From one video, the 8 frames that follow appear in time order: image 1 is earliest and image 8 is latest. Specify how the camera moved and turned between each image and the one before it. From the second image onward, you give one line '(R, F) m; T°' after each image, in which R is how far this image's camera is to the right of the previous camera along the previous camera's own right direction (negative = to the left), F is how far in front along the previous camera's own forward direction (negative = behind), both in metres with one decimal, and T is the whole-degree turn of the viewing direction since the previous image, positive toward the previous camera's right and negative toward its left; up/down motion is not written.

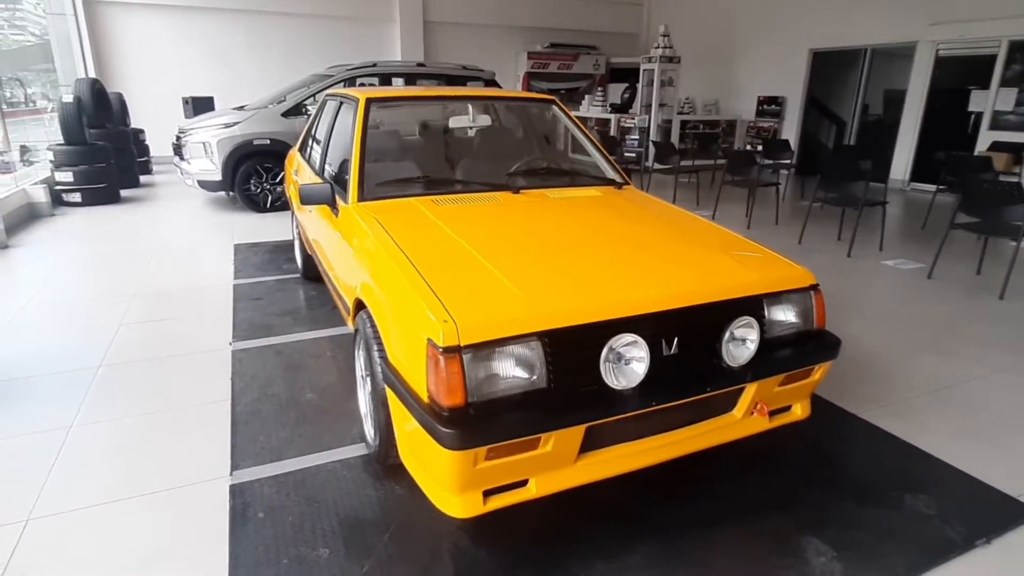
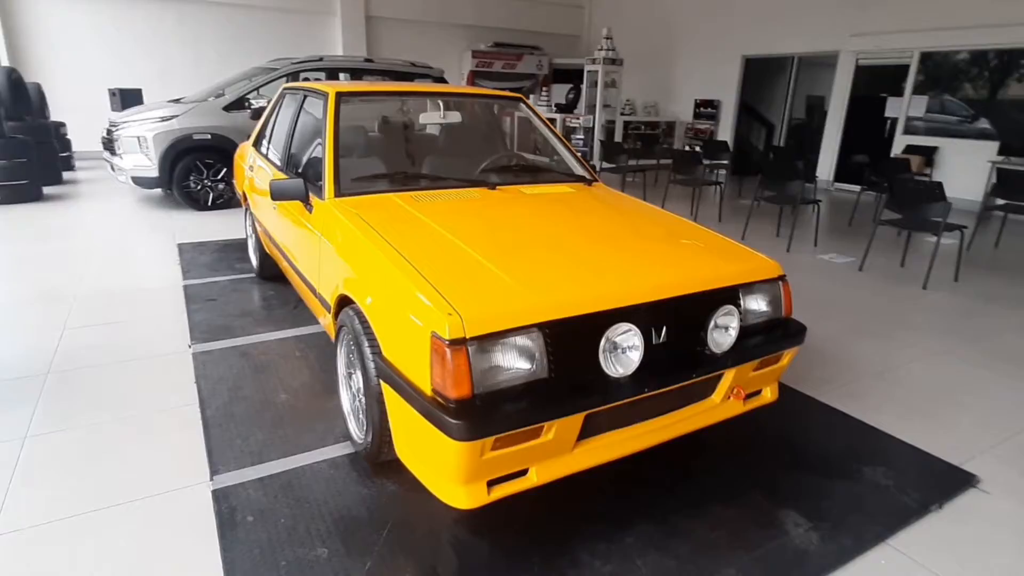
(-0.2, 0.0) m; +6°
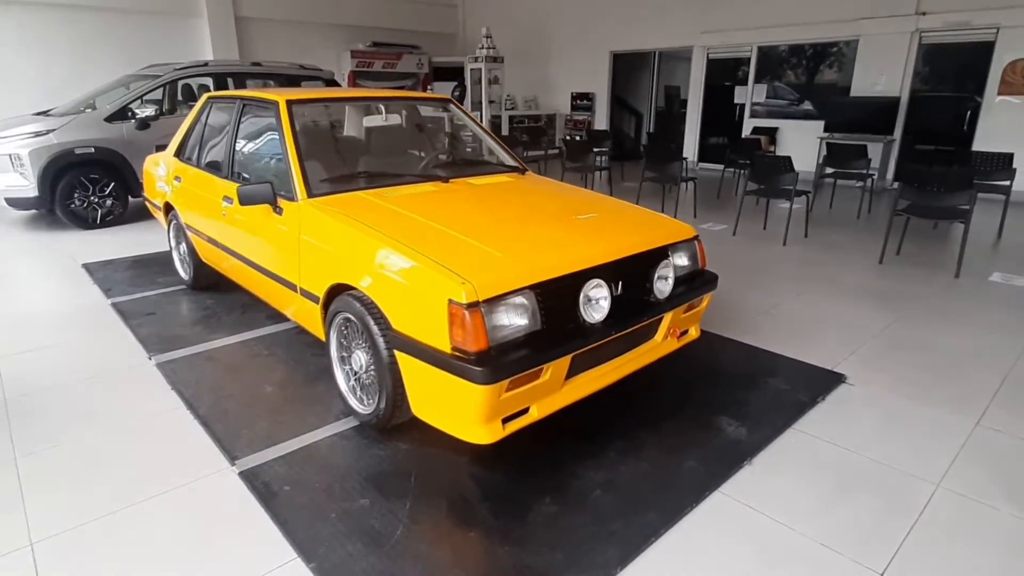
(-0.3, -0.3) m; +11°
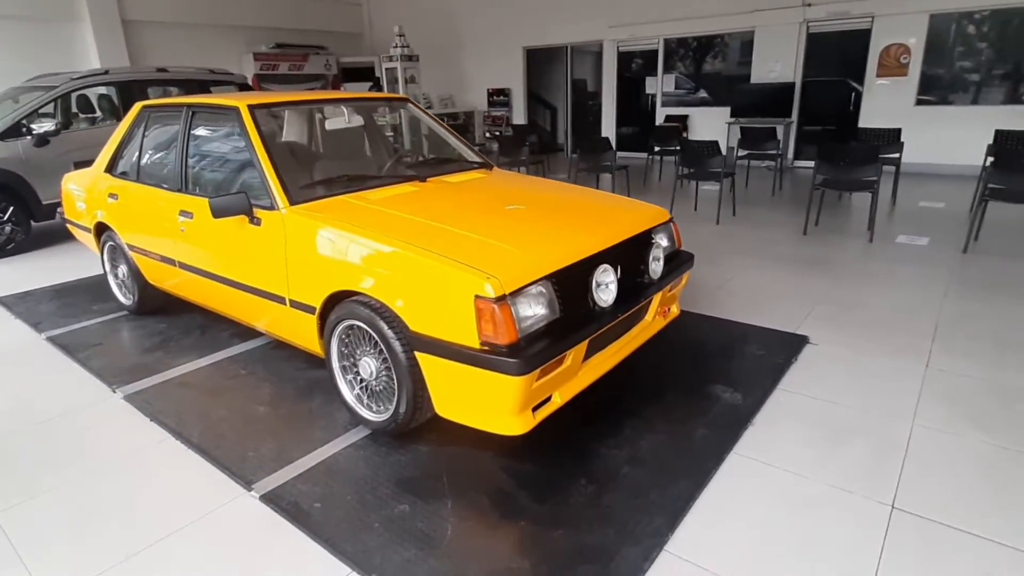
(-0.3, 0.0) m; +8°
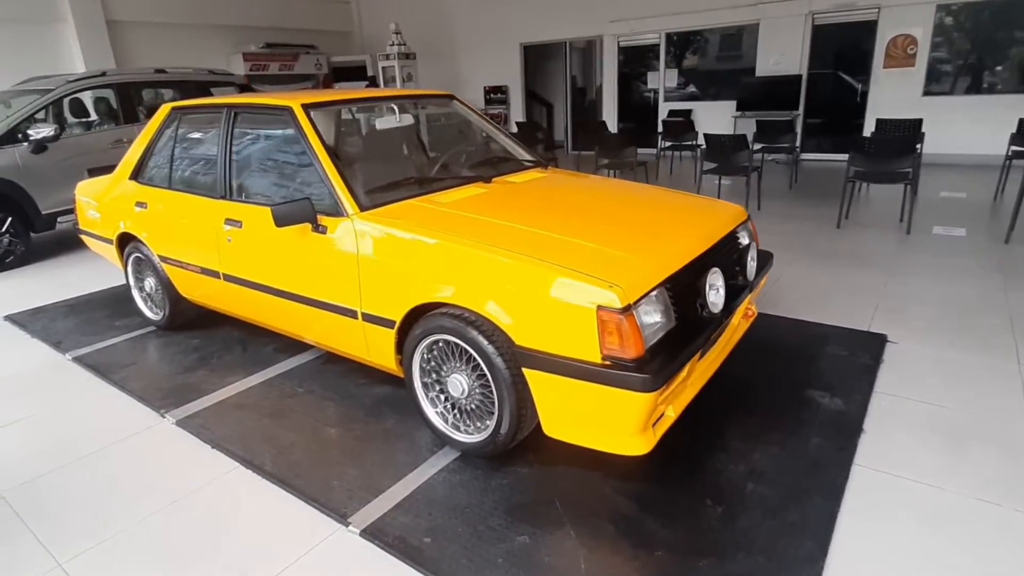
(-0.4, +0.2) m; +2°
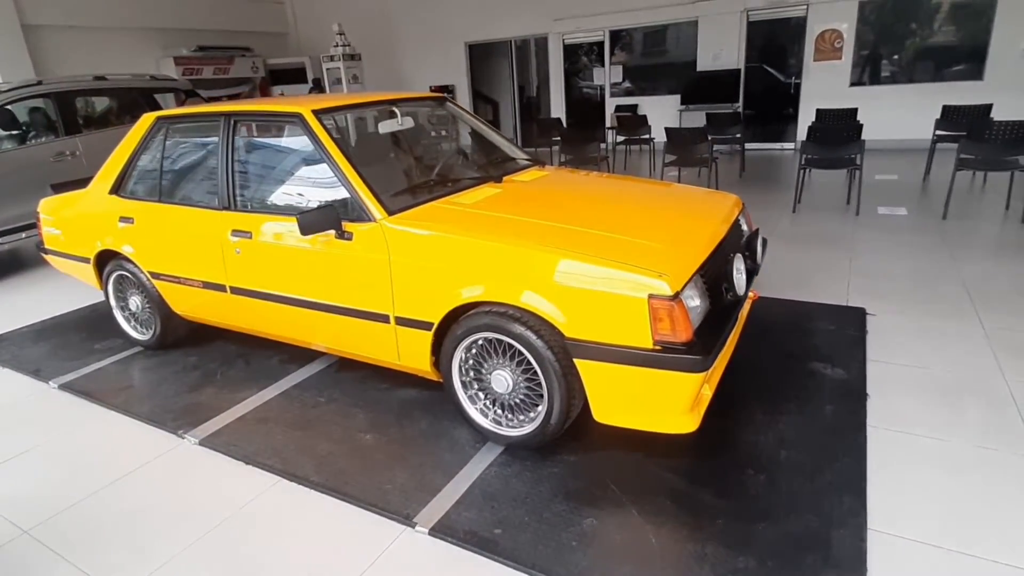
(-0.3, 0.0) m; +6°
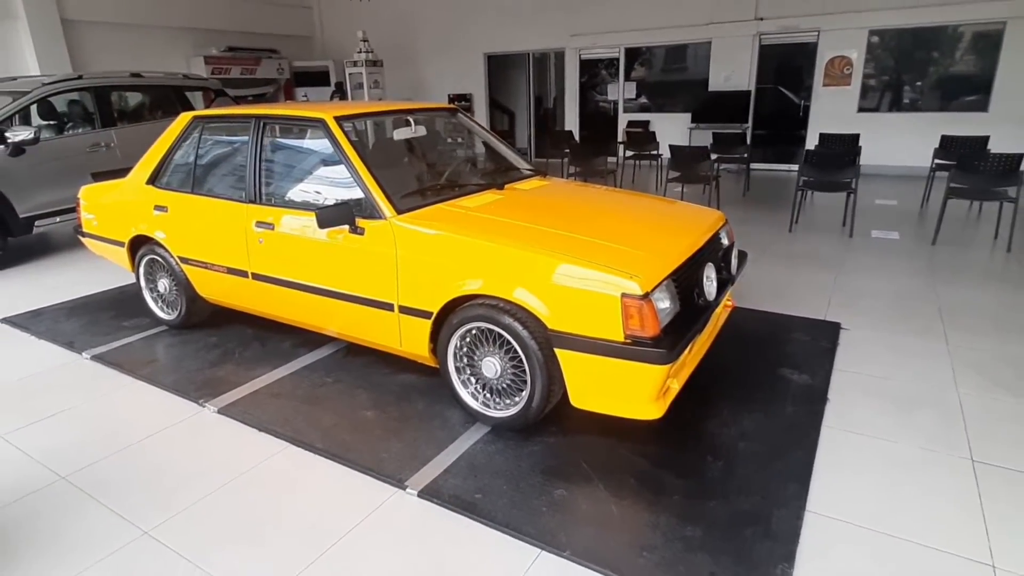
(+0.1, -0.2) m; -1°
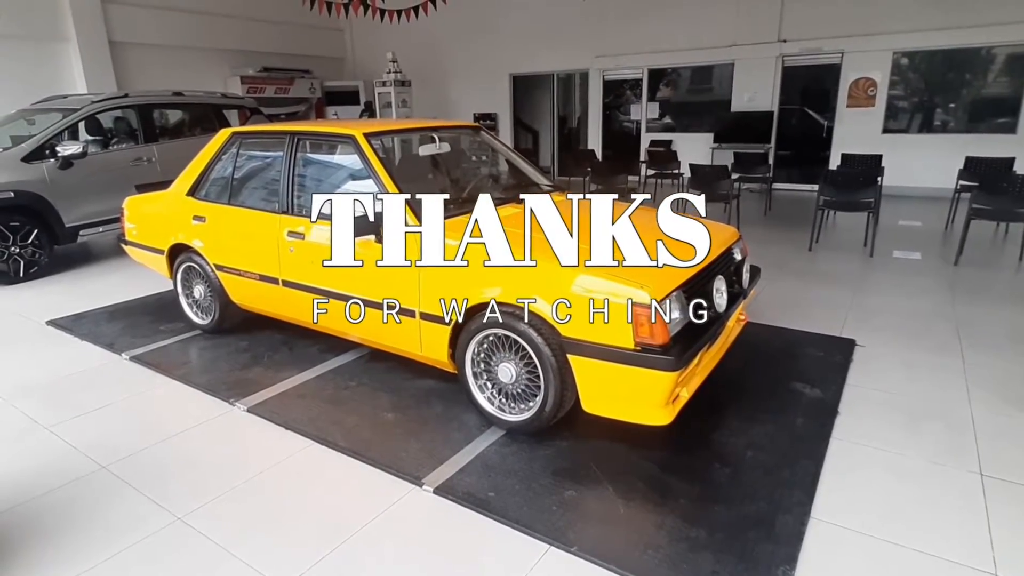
(0.0, -0.1) m; -2°
